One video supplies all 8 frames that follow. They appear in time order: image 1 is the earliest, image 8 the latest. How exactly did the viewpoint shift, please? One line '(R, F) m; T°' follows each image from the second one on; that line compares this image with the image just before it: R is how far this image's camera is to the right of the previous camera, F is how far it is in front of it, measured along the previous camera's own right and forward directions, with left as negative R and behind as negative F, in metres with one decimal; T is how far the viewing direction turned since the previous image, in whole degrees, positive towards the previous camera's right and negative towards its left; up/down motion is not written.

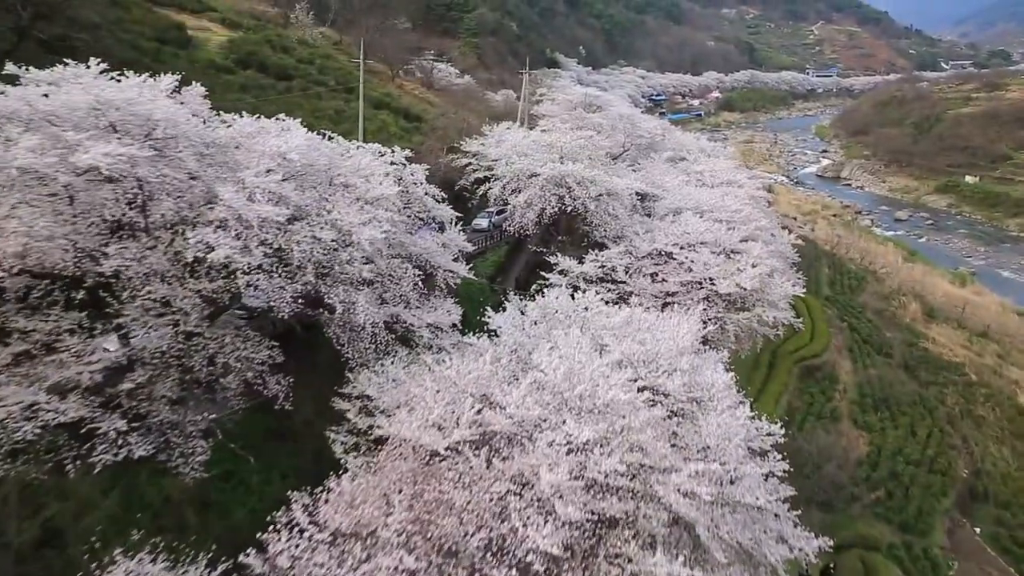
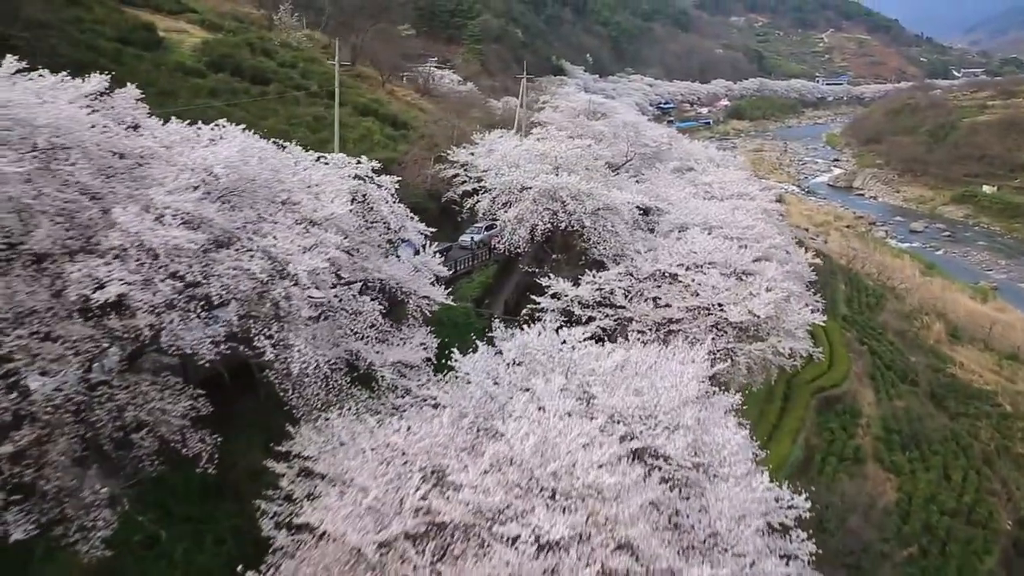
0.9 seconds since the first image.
(+0.3, +1.2) m; -1°
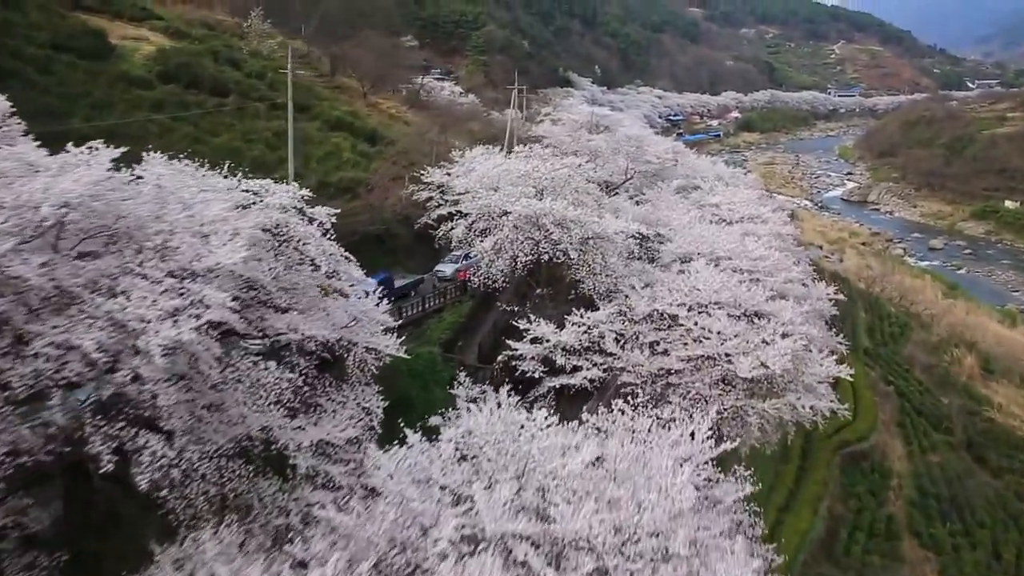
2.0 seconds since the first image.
(+0.5, +1.6) m; -1°
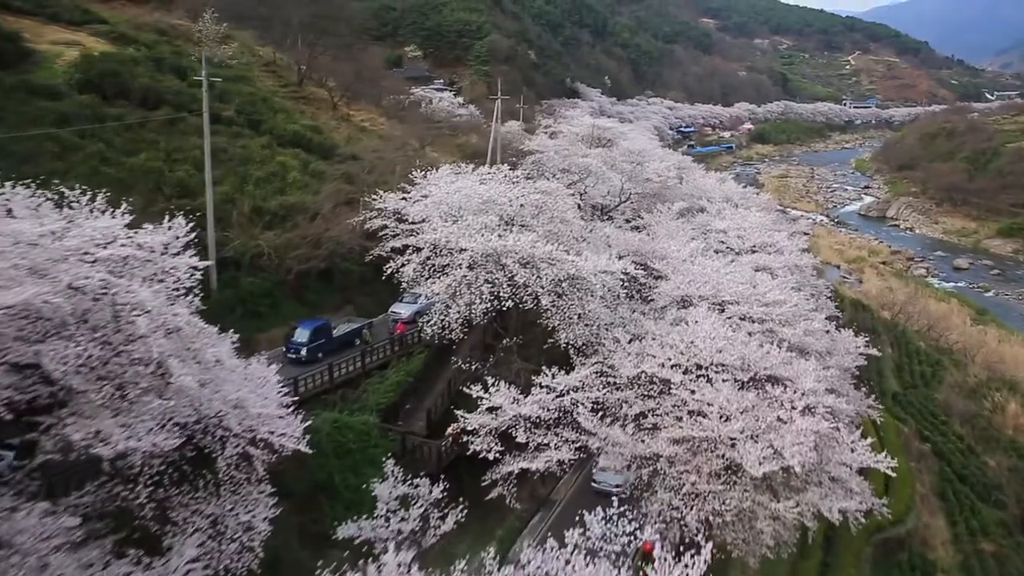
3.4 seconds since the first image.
(+0.7, +1.9) m; -1°
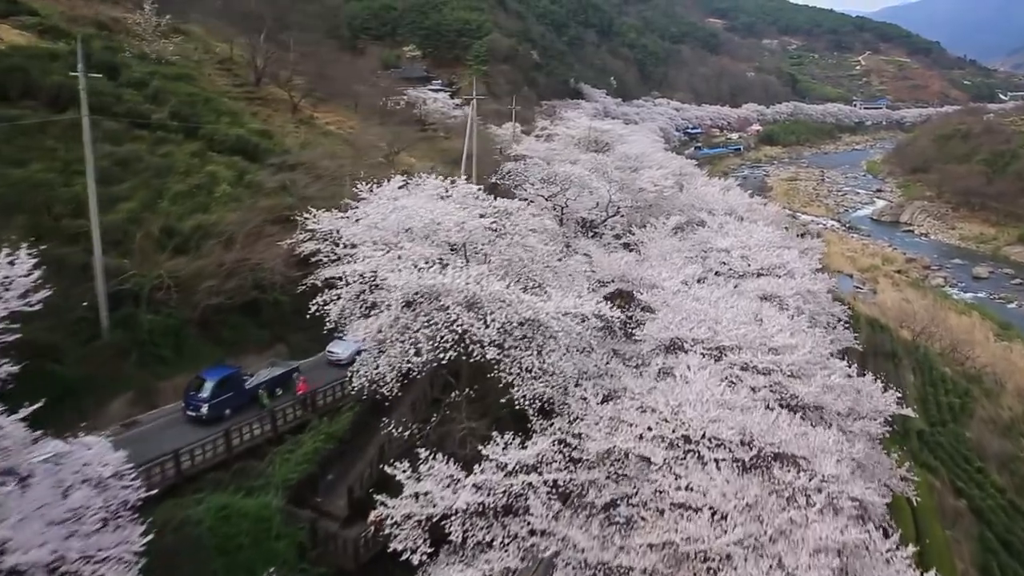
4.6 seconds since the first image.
(+0.6, +1.7) m; -1°
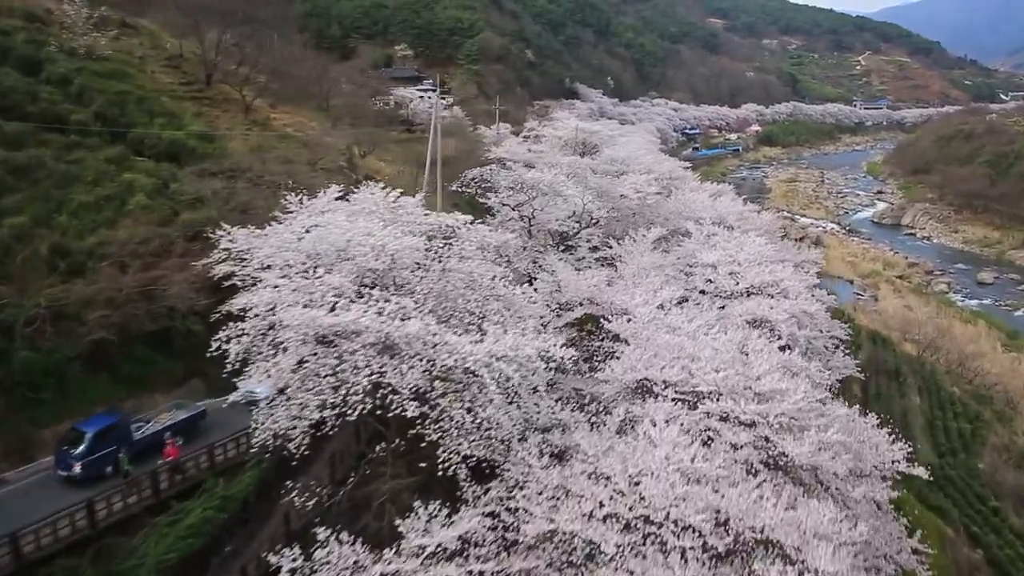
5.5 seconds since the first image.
(+0.6, +1.2) m; 0°
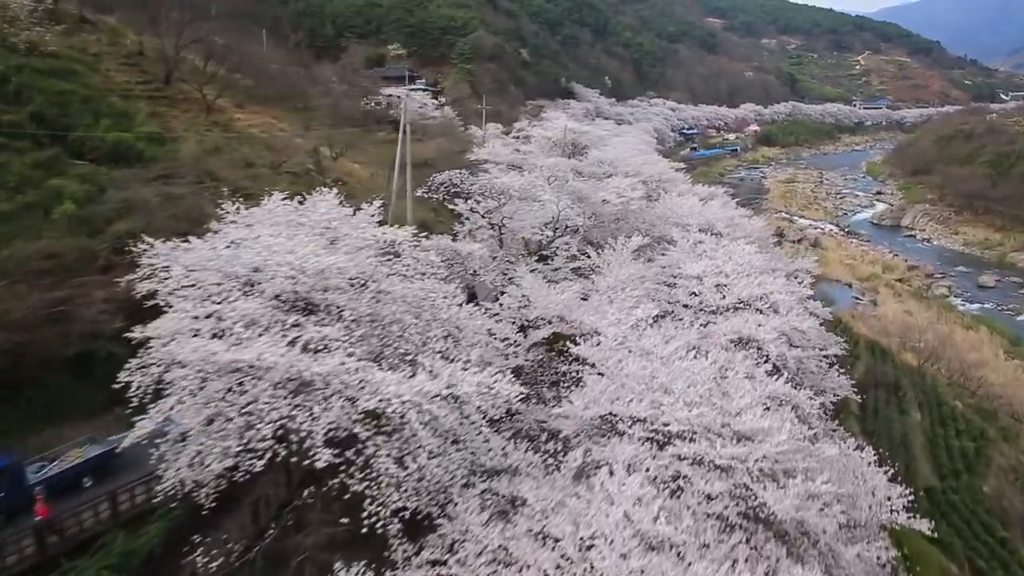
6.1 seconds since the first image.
(+0.4, +0.8) m; 0°
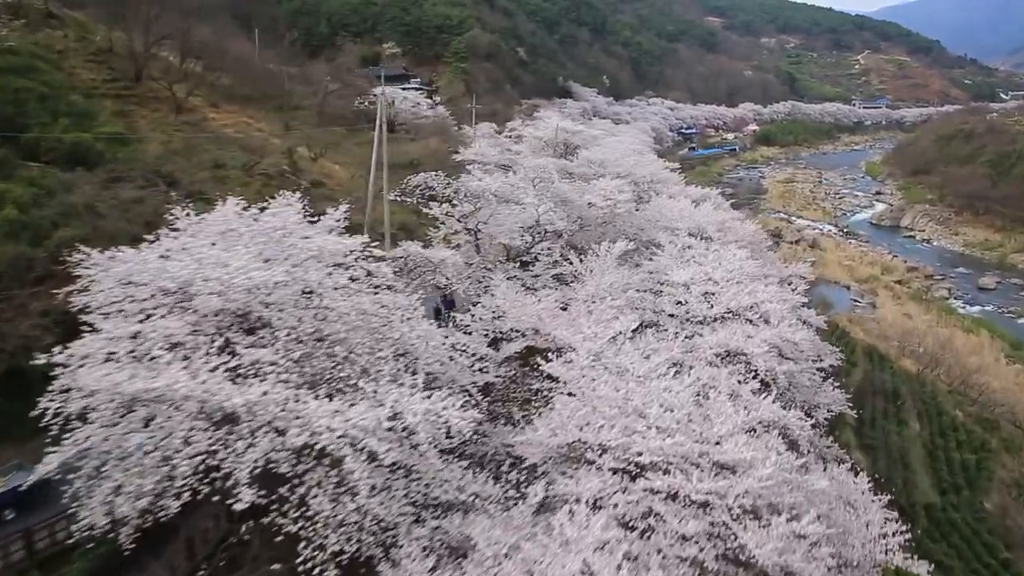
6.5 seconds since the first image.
(+0.3, +0.5) m; 0°
